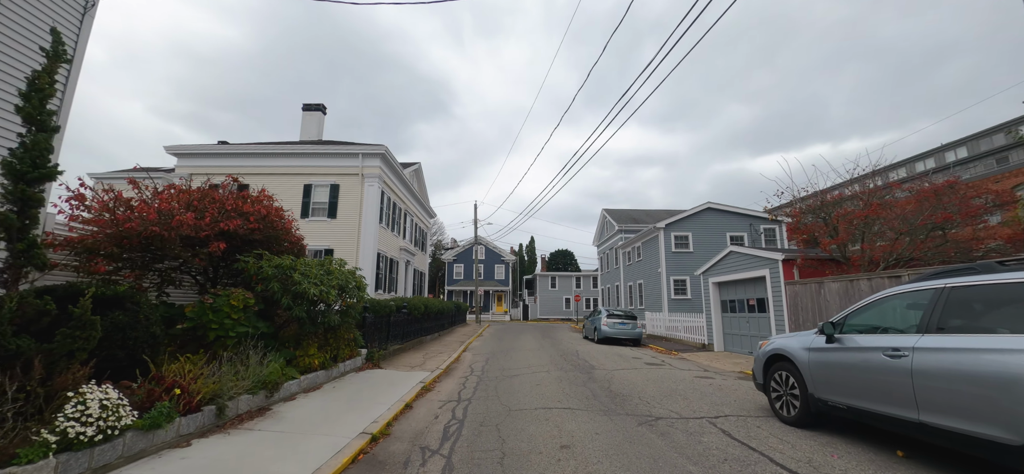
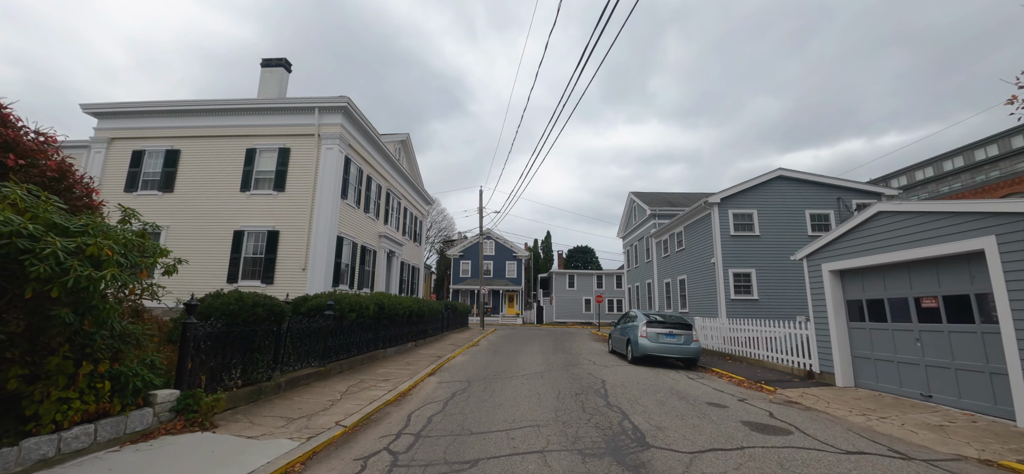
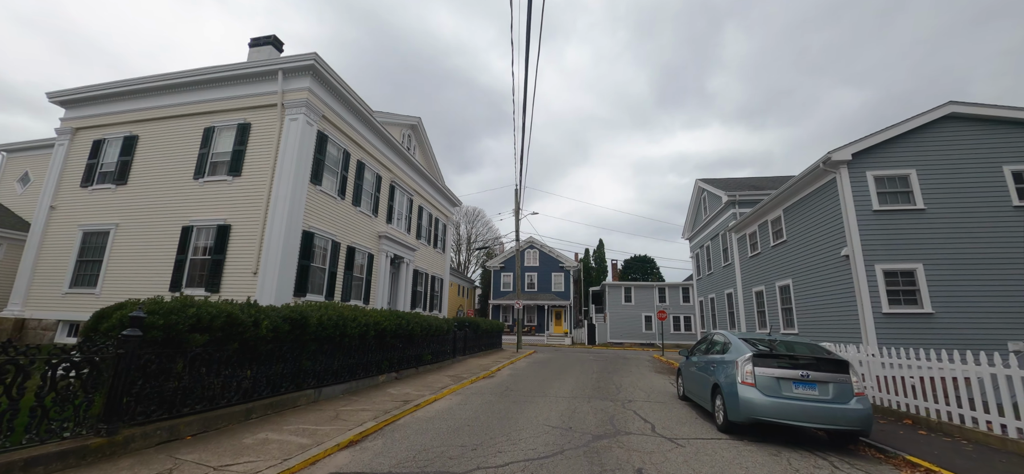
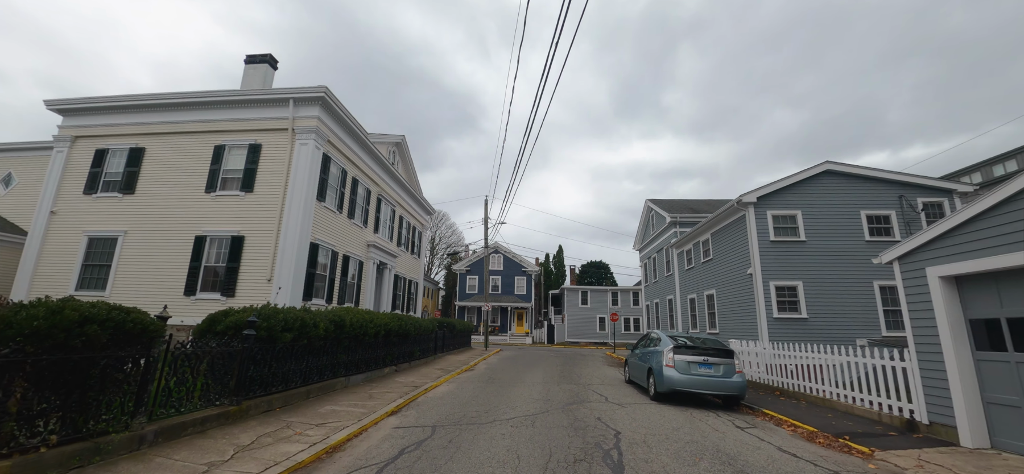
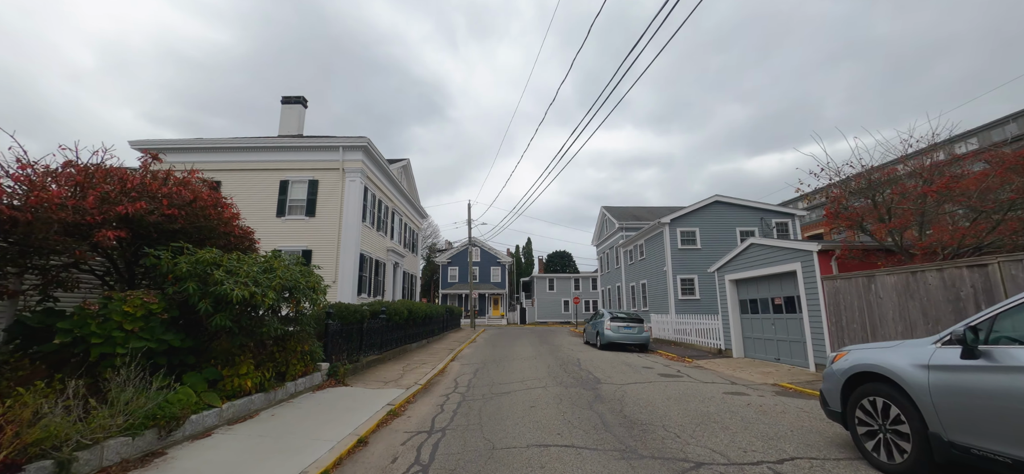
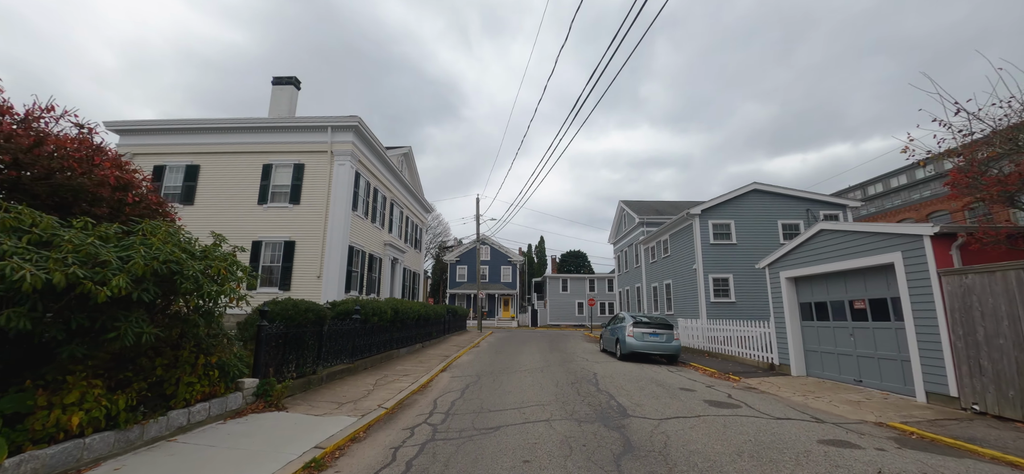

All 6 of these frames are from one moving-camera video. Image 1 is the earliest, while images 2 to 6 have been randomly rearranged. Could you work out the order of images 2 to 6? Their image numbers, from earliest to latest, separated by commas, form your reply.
5, 6, 2, 4, 3
